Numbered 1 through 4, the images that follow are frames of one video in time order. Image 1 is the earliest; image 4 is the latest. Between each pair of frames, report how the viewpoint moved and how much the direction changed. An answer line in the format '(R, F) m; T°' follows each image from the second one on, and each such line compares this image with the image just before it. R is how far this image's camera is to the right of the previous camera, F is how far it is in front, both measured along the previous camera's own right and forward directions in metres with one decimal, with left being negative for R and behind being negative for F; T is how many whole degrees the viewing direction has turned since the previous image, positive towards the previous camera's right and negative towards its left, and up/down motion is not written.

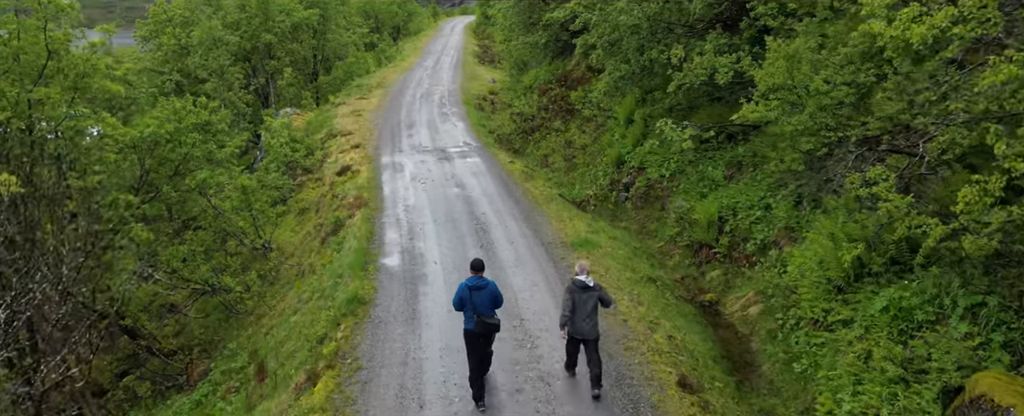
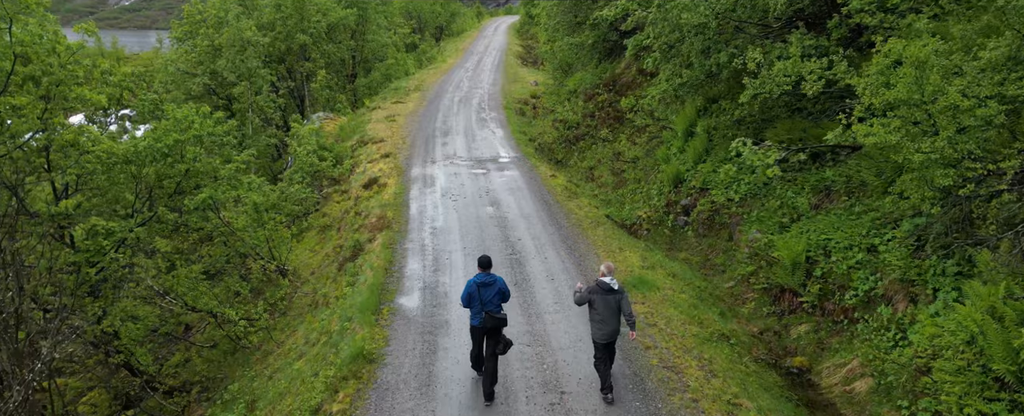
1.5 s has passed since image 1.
(0.0, +2.5) m; -3°
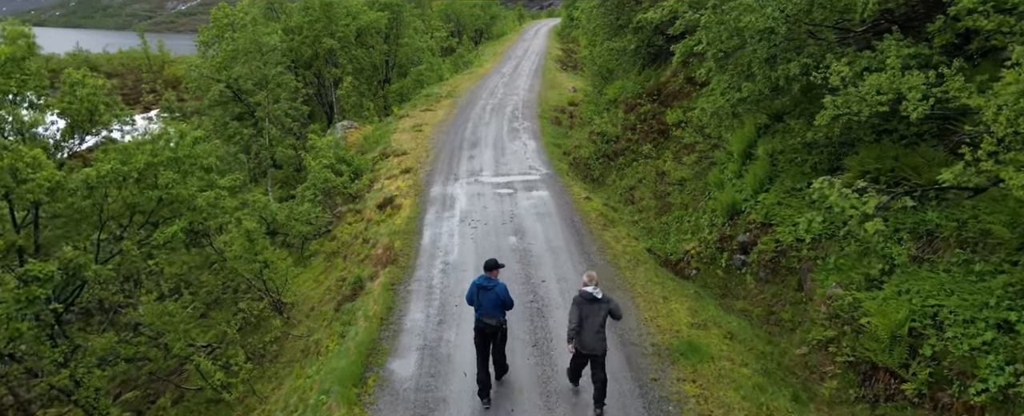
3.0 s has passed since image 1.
(+0.3, +2.6) m; -3°
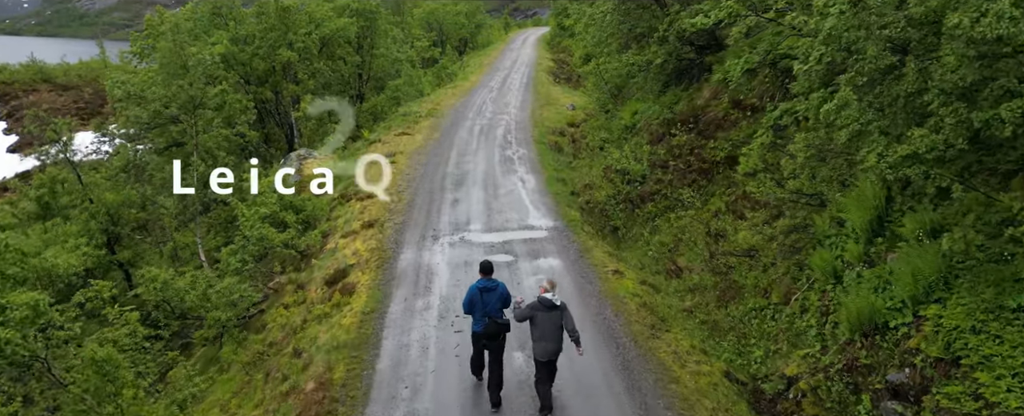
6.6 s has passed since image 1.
(-0.3, +6.0) m; +1°
